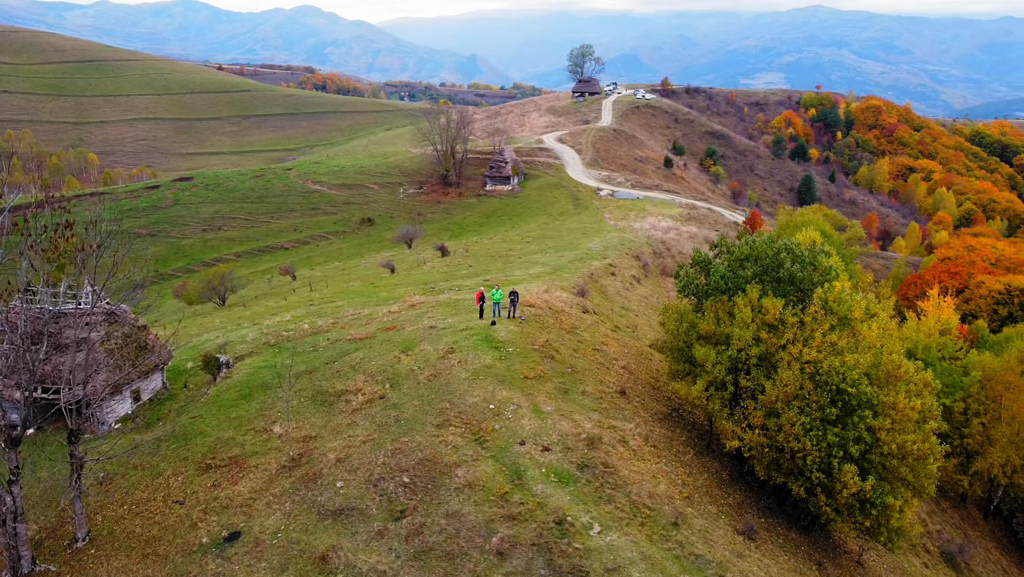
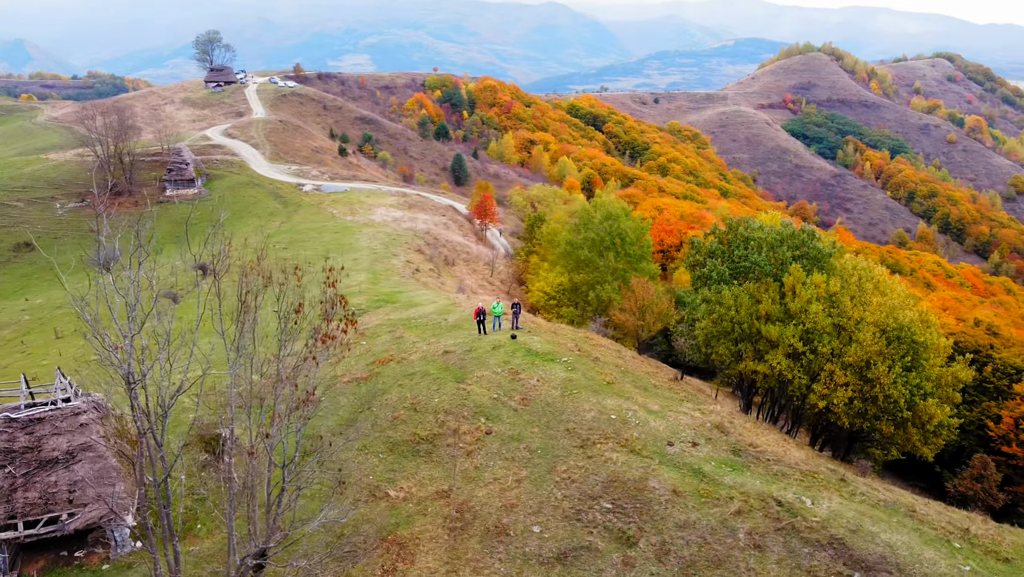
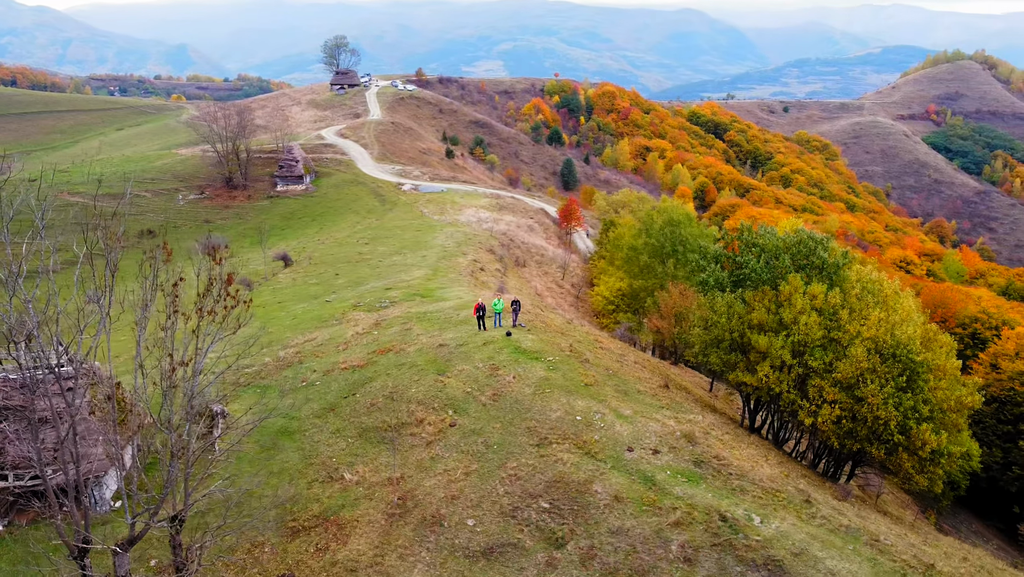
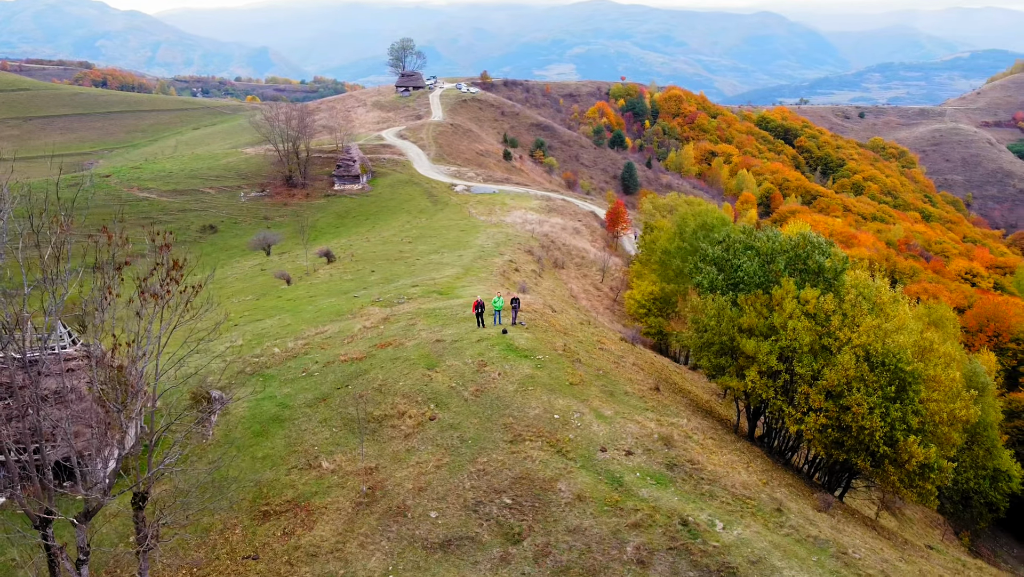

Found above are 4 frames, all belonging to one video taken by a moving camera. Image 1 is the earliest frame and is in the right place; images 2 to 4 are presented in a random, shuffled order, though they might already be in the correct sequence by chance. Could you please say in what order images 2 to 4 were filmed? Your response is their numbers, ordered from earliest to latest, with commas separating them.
4, 3, 2
